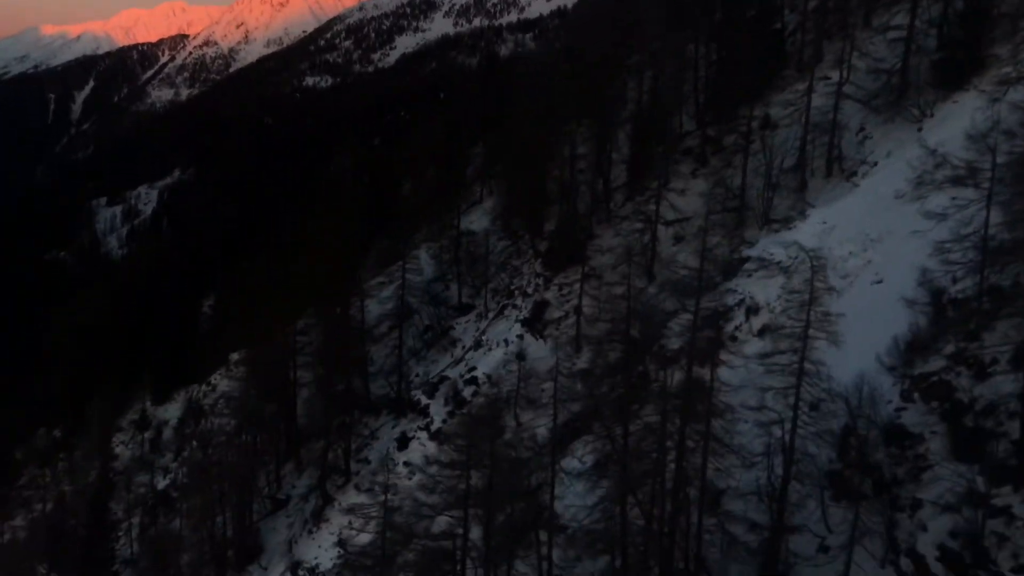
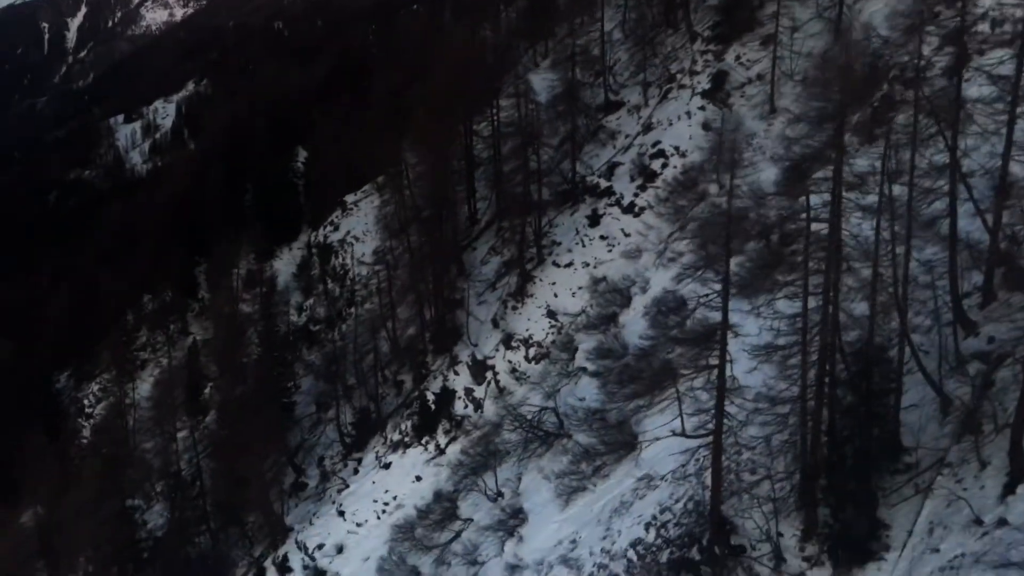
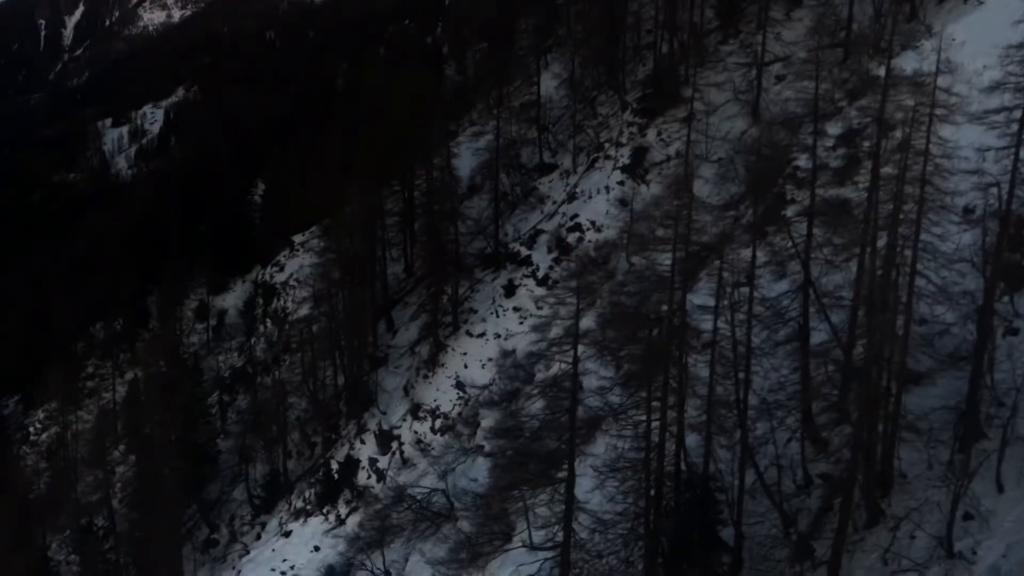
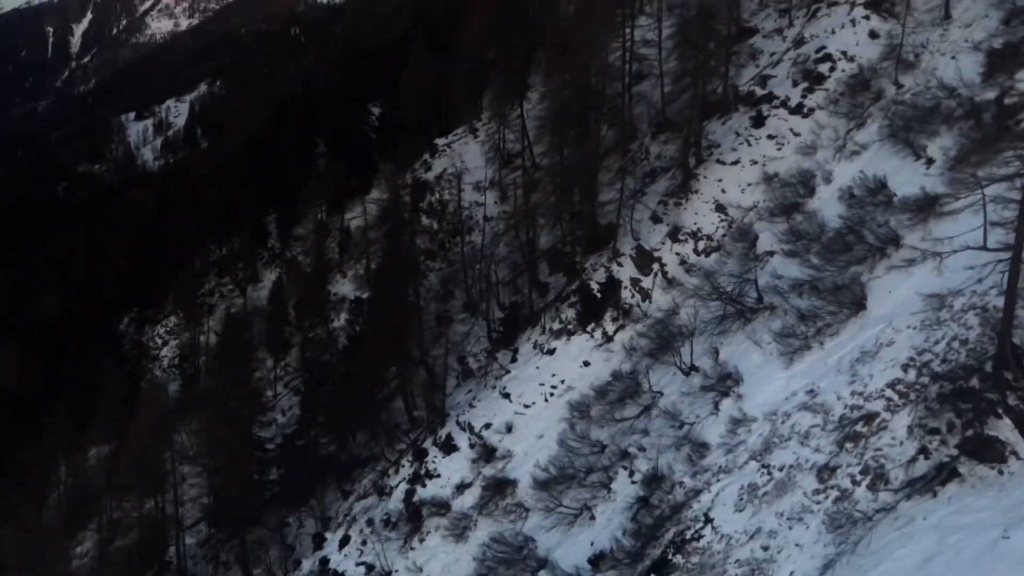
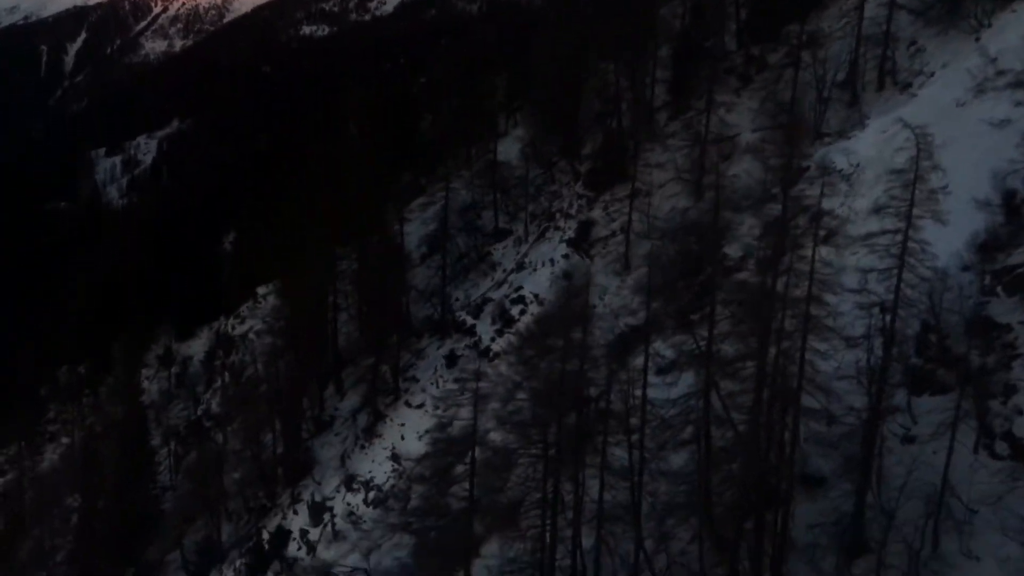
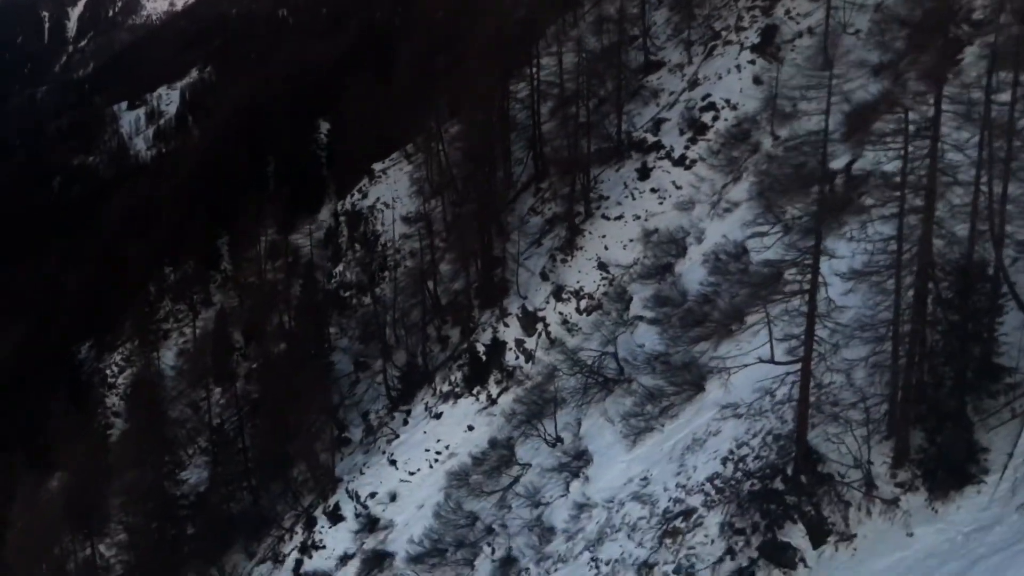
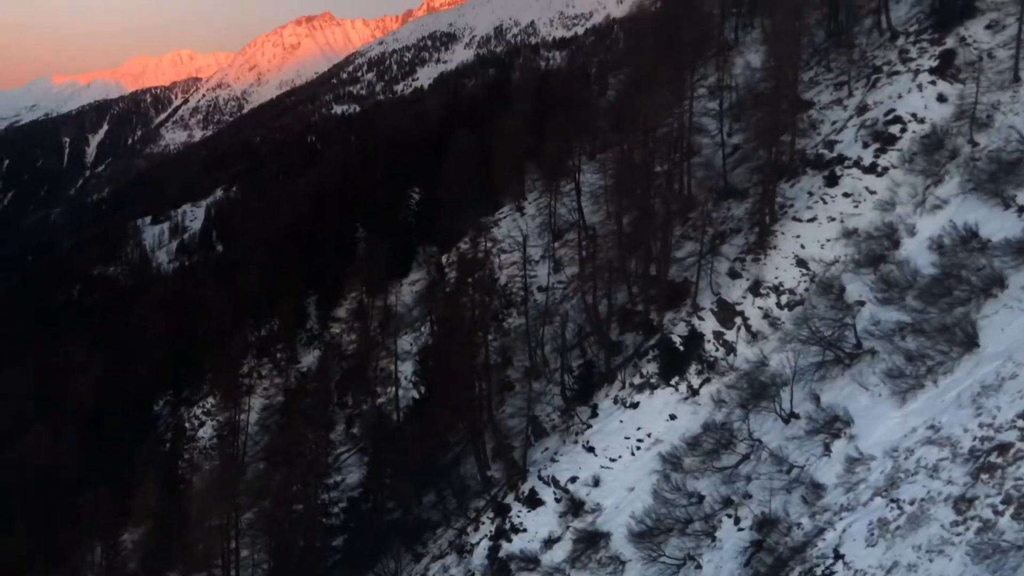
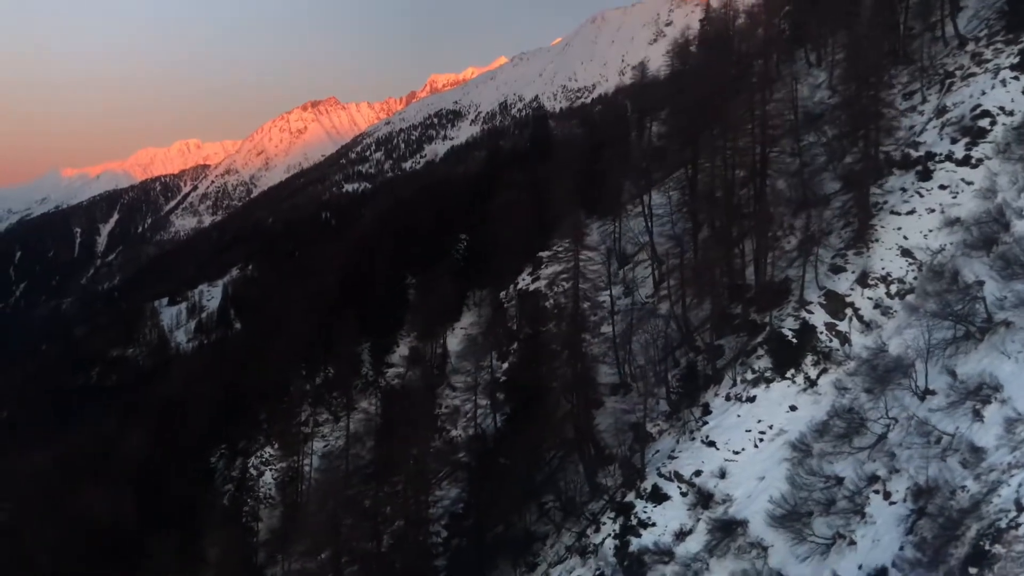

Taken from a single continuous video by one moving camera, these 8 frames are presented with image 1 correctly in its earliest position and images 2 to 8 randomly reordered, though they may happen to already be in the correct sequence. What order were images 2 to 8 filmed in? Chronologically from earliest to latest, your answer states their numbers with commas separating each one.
5, 3, 2, 6, 4, 7, 8
